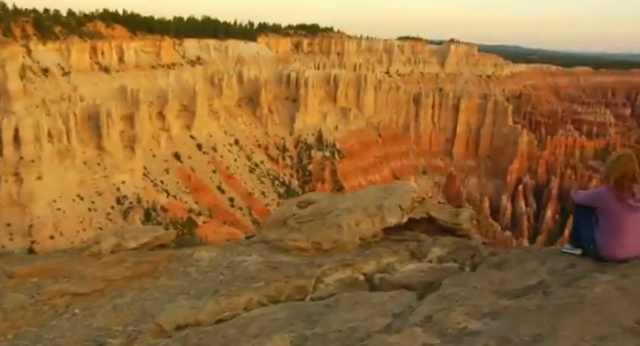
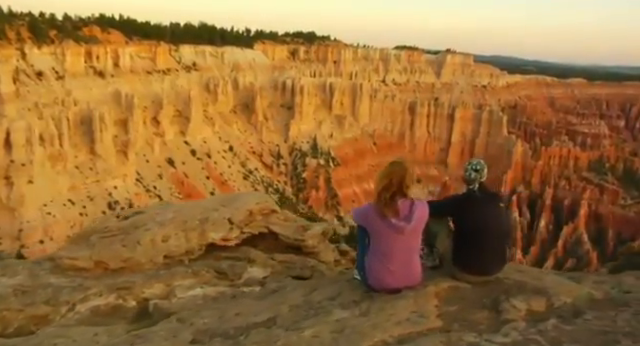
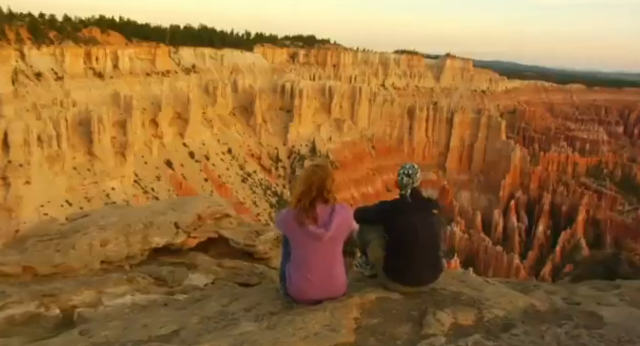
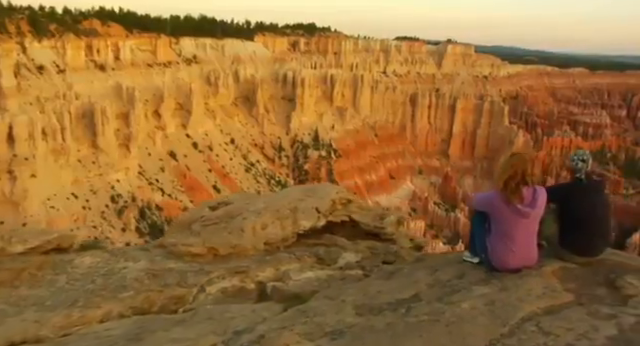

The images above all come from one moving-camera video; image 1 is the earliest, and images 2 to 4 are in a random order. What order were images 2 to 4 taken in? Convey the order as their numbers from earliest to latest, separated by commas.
4, 2, 3
